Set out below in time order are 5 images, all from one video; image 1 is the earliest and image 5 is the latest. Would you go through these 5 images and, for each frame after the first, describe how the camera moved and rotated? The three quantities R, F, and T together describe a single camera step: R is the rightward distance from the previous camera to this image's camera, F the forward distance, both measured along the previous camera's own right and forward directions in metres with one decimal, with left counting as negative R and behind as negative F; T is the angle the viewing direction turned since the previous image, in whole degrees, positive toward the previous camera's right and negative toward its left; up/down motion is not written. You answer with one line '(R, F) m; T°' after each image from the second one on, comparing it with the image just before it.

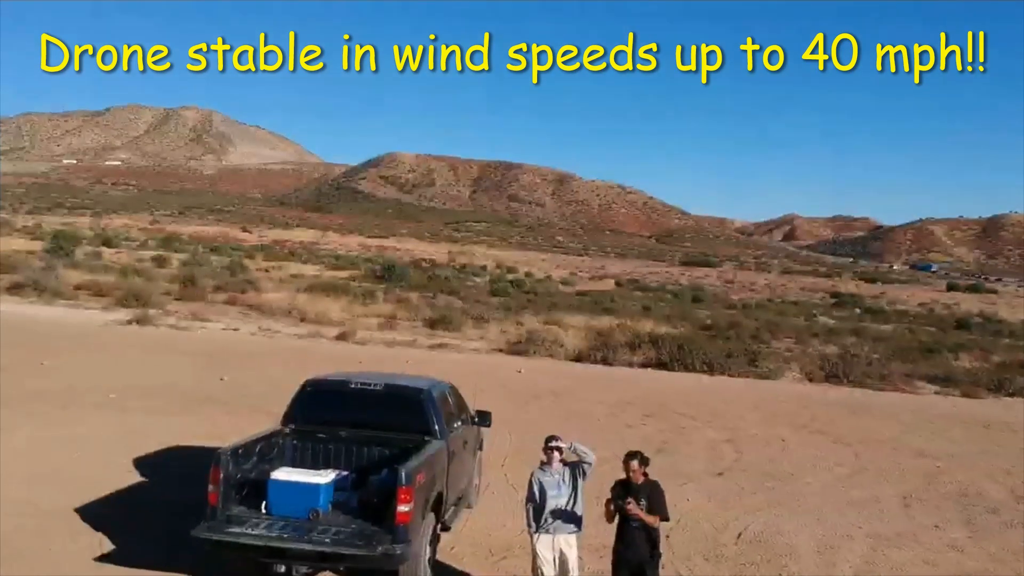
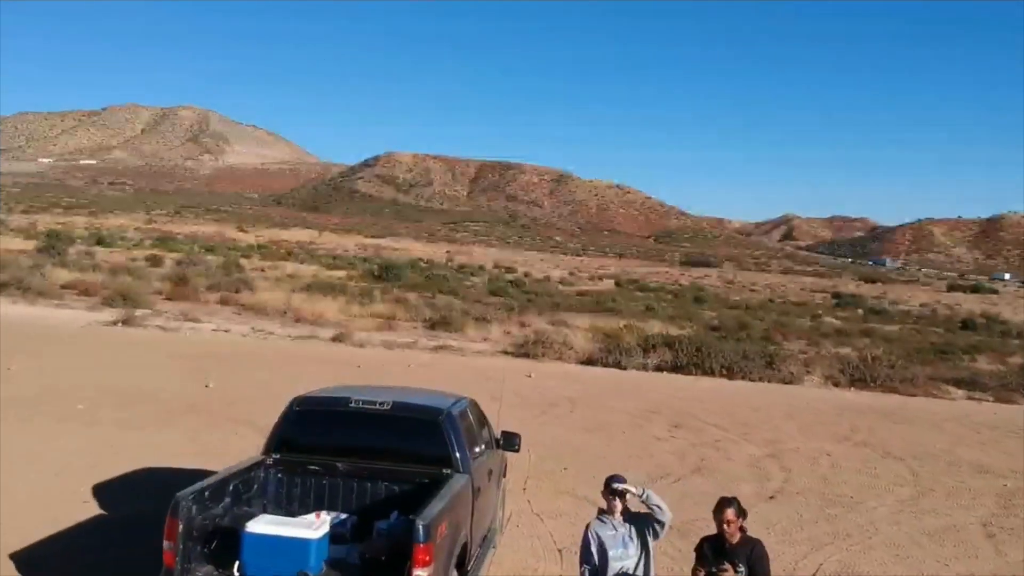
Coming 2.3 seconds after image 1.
(-0.2, +1.2) m; 0°
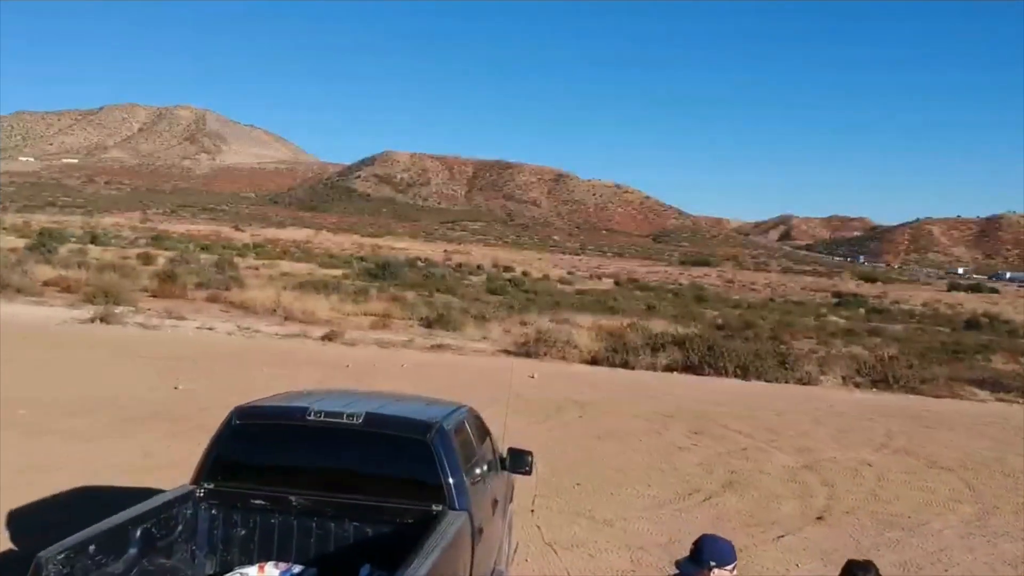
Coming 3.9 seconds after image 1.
(-0.1, +1.2) m; 0°
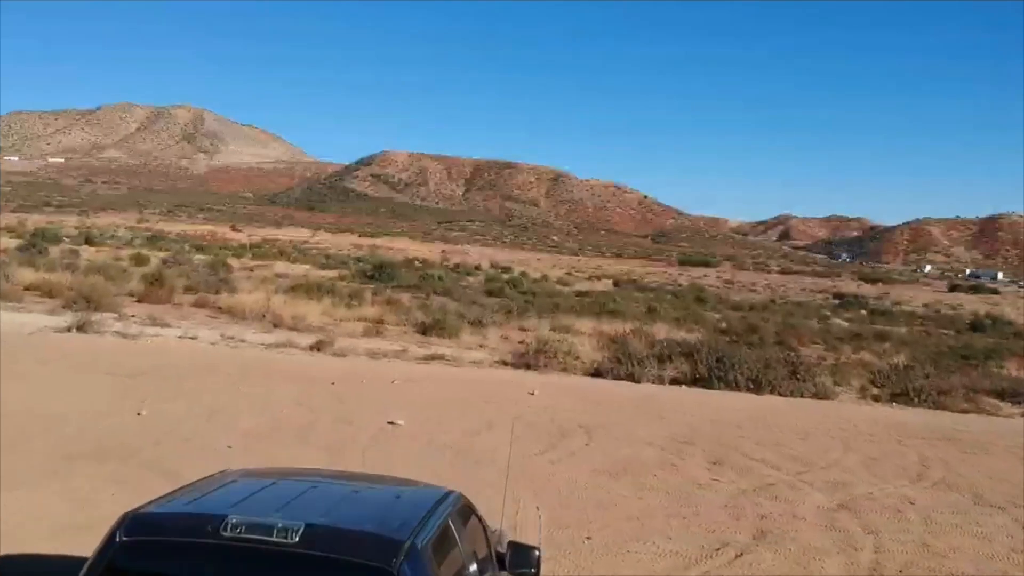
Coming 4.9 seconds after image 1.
(0.0, +1.1) m; 0°
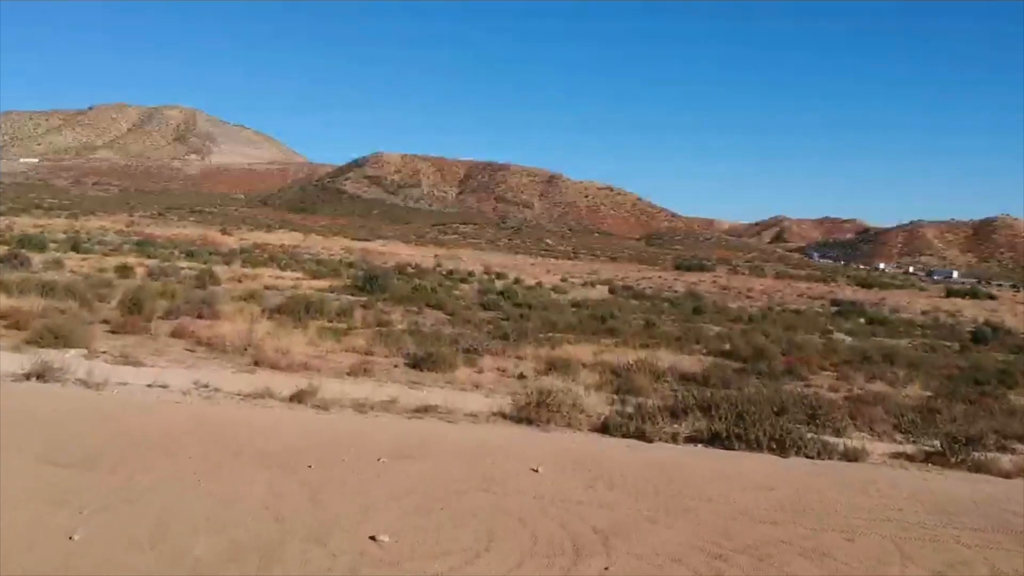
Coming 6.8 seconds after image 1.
(-0.1, +1.6) m; 0°
